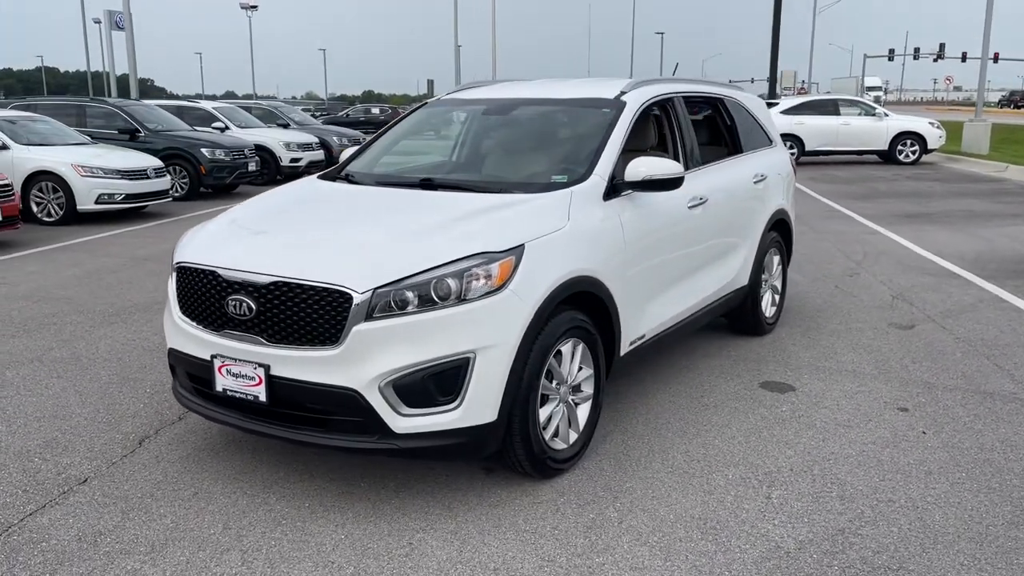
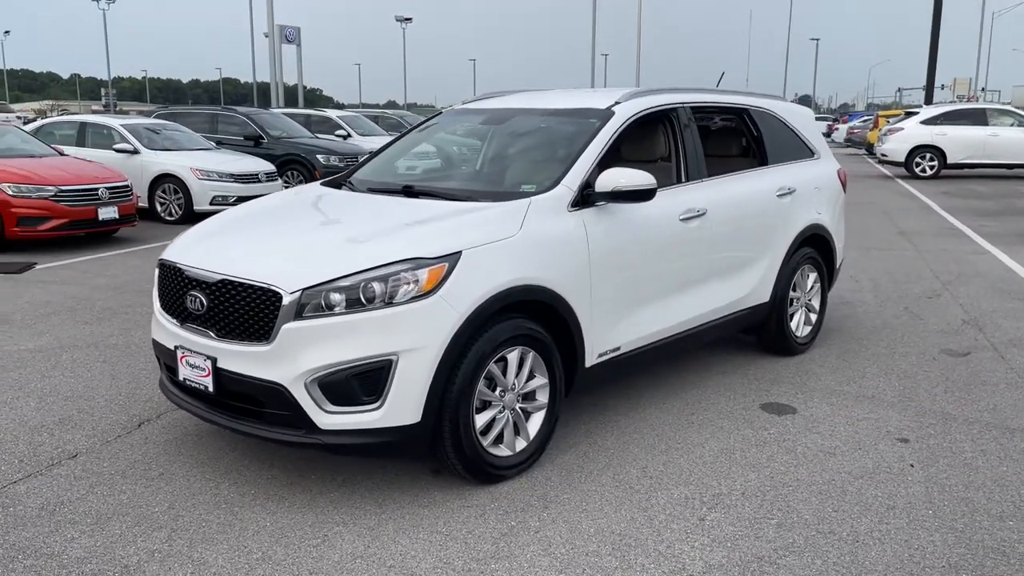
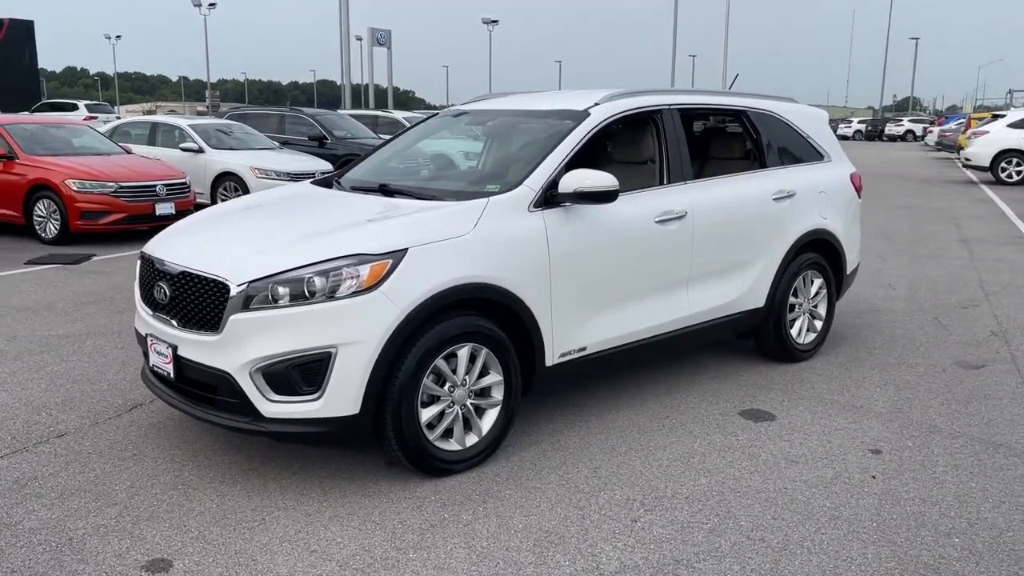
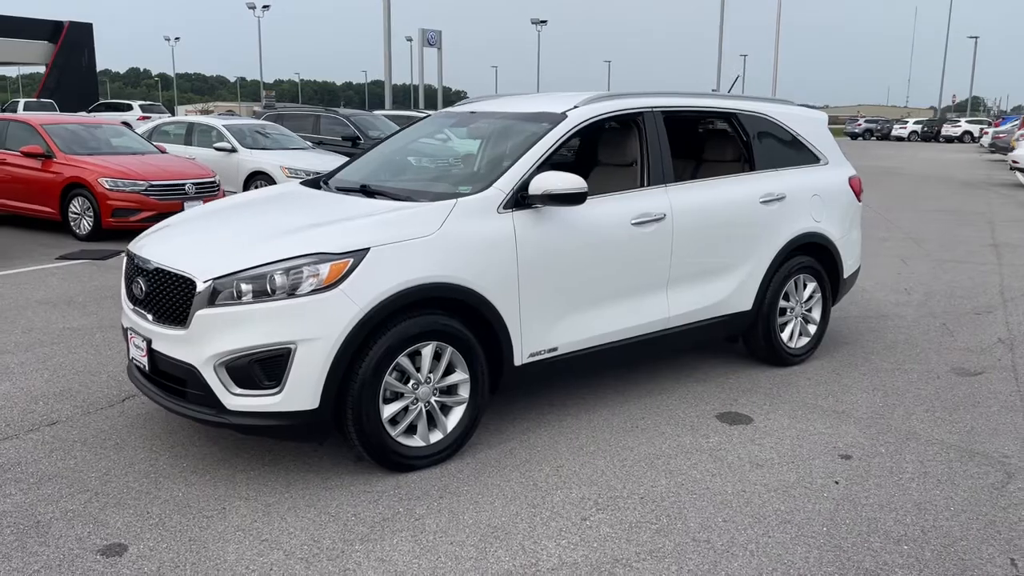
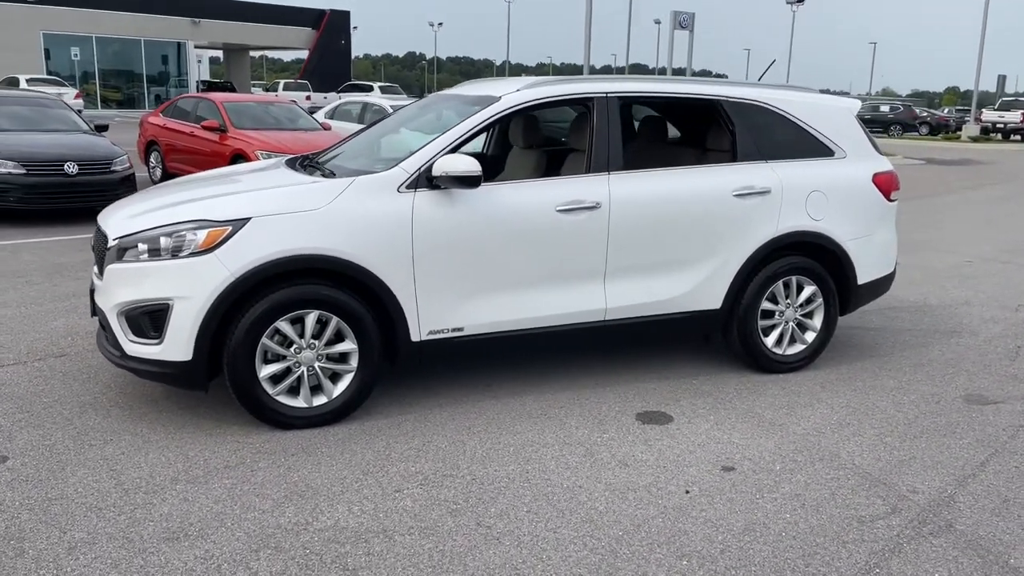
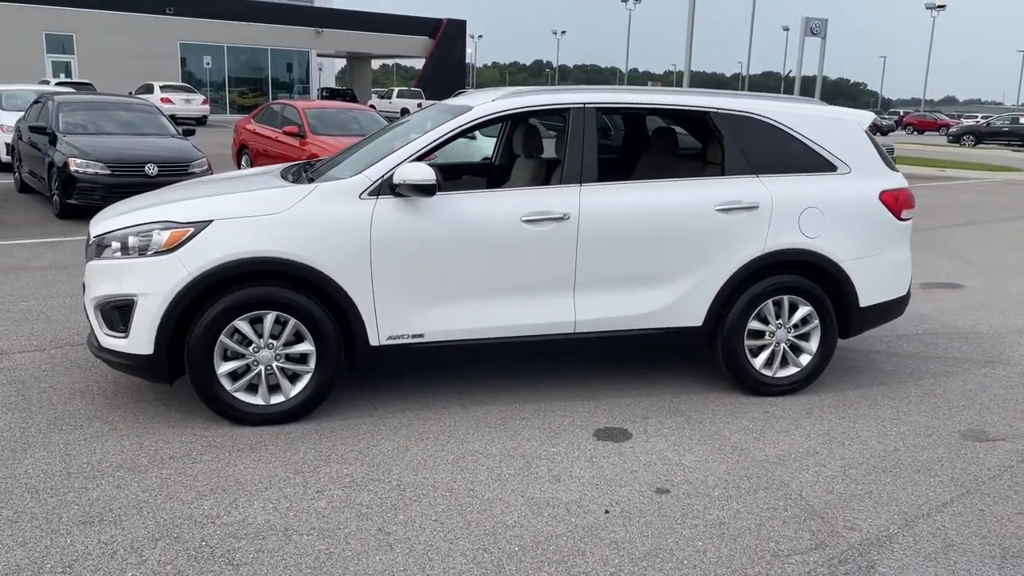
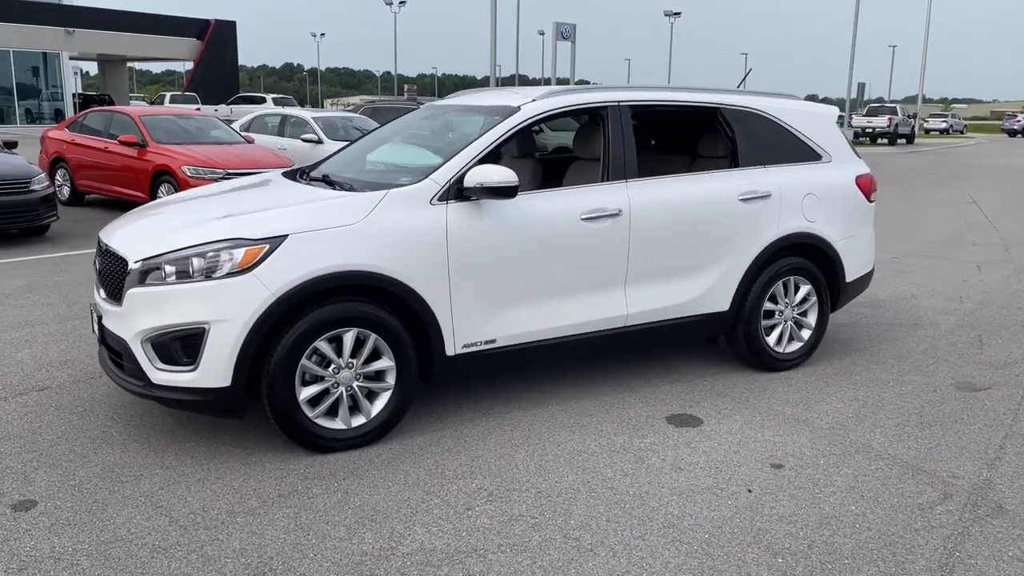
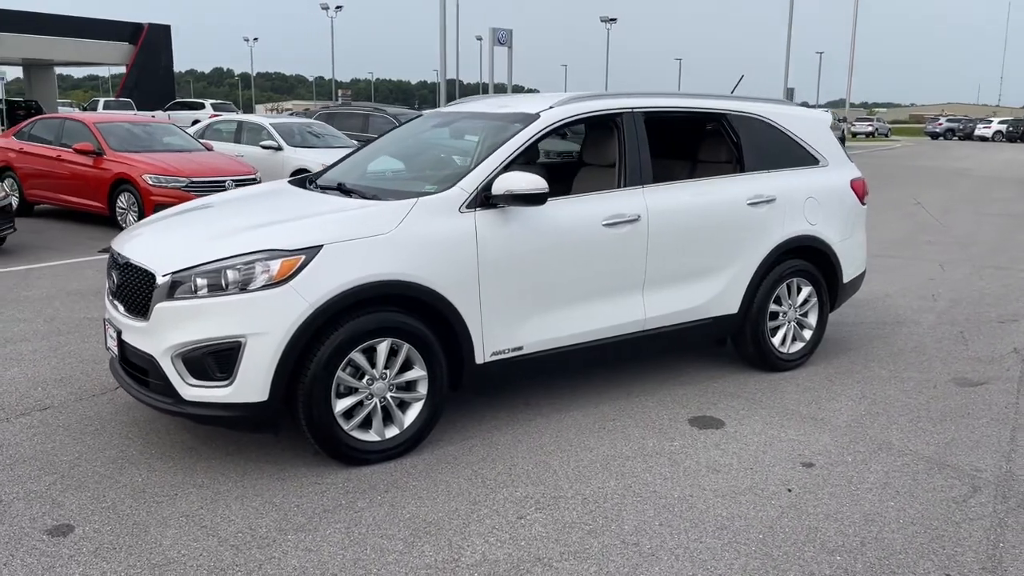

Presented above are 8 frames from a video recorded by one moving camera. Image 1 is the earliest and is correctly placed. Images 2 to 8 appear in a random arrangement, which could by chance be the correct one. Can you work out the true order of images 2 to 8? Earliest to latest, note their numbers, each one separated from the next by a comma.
2, 3, 4, 8, 7, 5, 6
